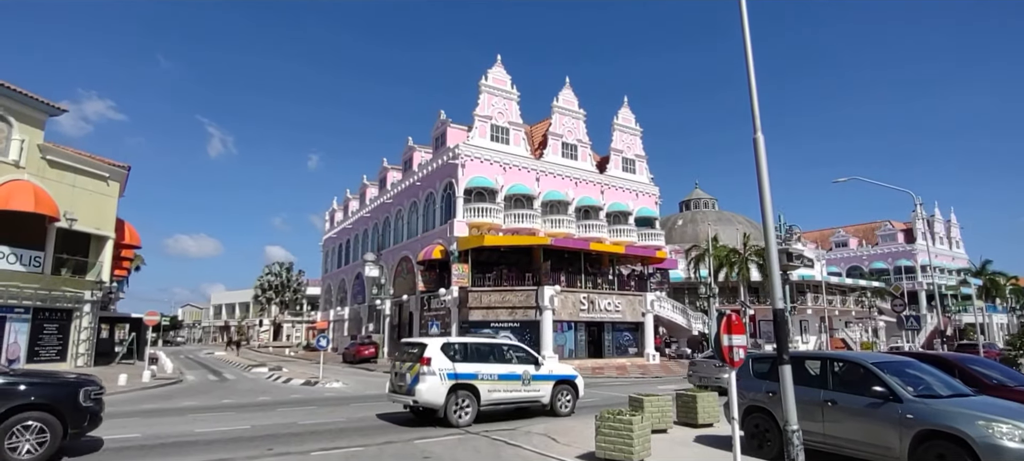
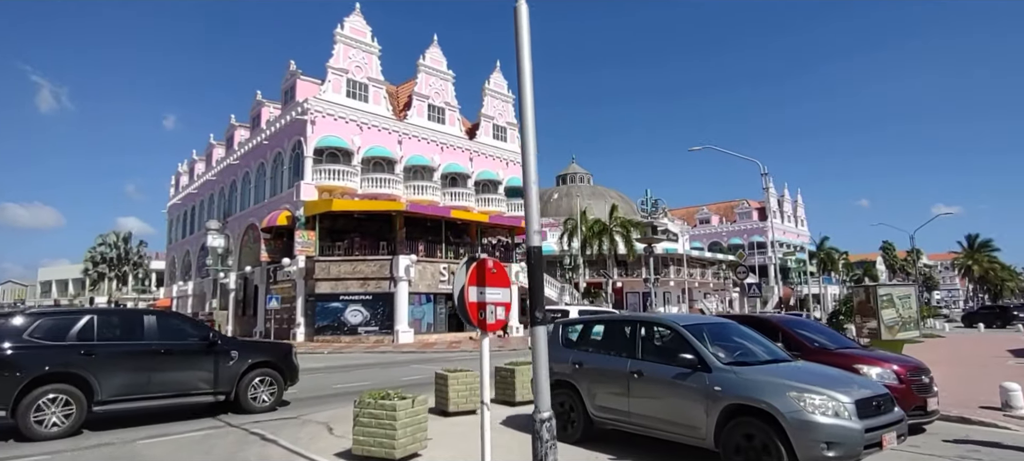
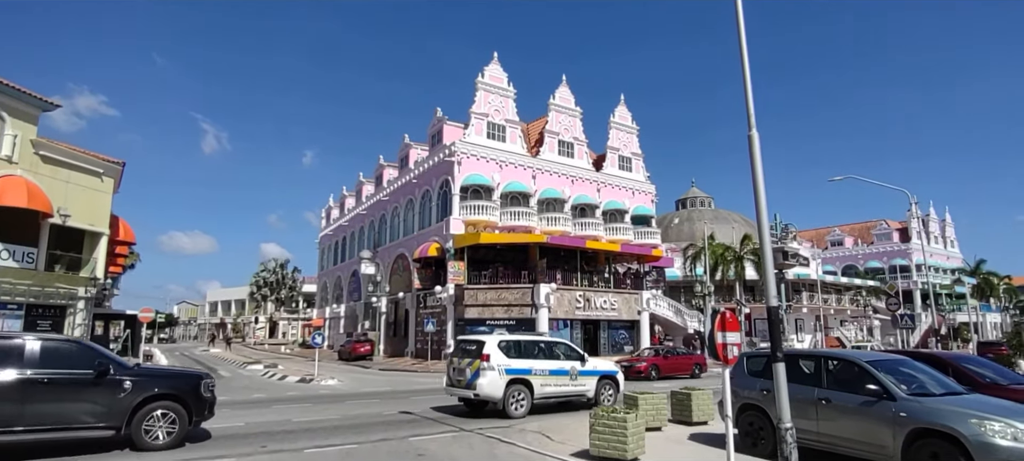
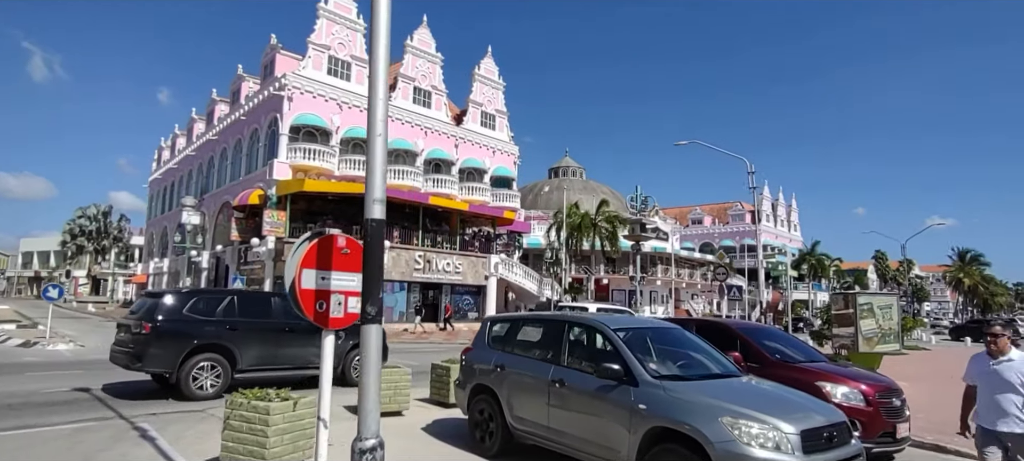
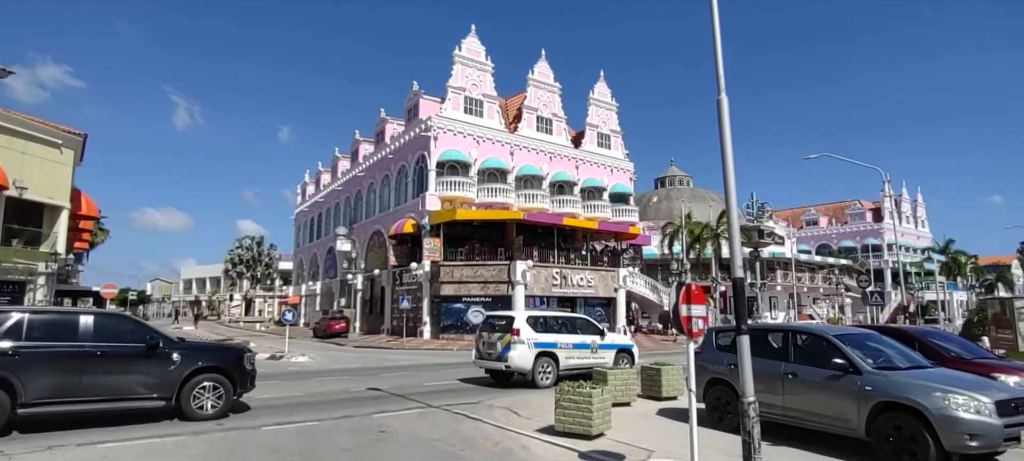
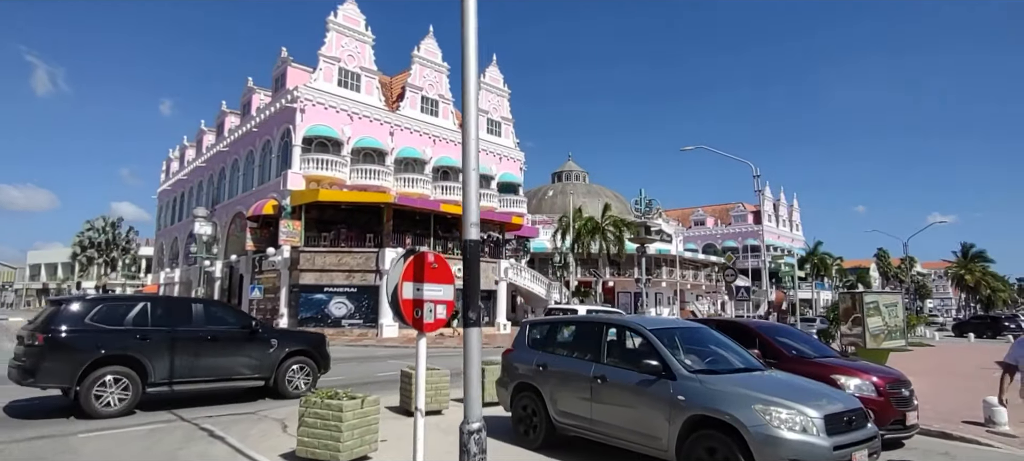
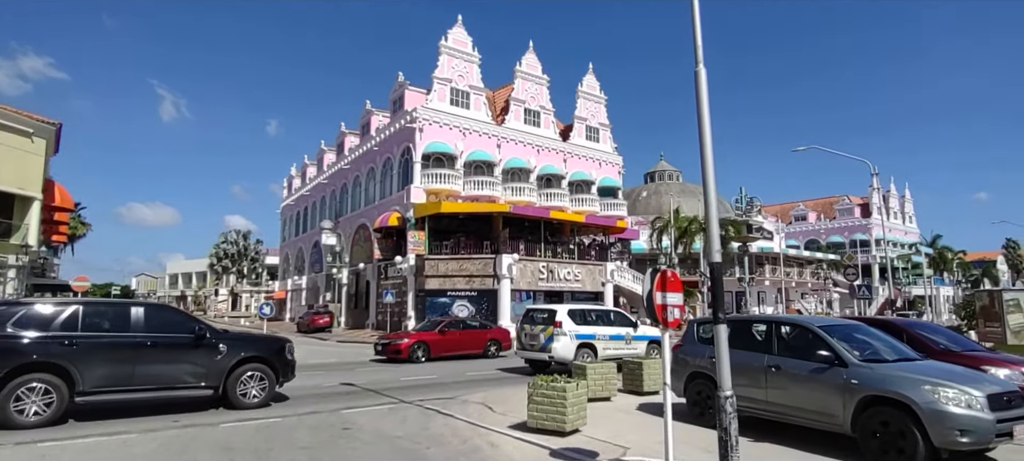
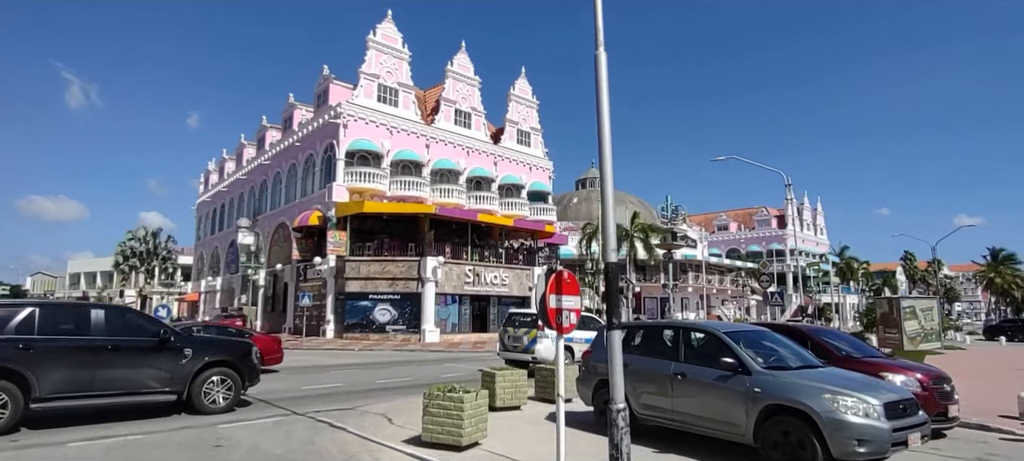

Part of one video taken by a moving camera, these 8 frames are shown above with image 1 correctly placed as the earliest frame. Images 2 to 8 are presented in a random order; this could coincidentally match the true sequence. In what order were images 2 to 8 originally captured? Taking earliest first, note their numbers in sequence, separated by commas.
3, 5, 7, 8, 2, 6, 4
